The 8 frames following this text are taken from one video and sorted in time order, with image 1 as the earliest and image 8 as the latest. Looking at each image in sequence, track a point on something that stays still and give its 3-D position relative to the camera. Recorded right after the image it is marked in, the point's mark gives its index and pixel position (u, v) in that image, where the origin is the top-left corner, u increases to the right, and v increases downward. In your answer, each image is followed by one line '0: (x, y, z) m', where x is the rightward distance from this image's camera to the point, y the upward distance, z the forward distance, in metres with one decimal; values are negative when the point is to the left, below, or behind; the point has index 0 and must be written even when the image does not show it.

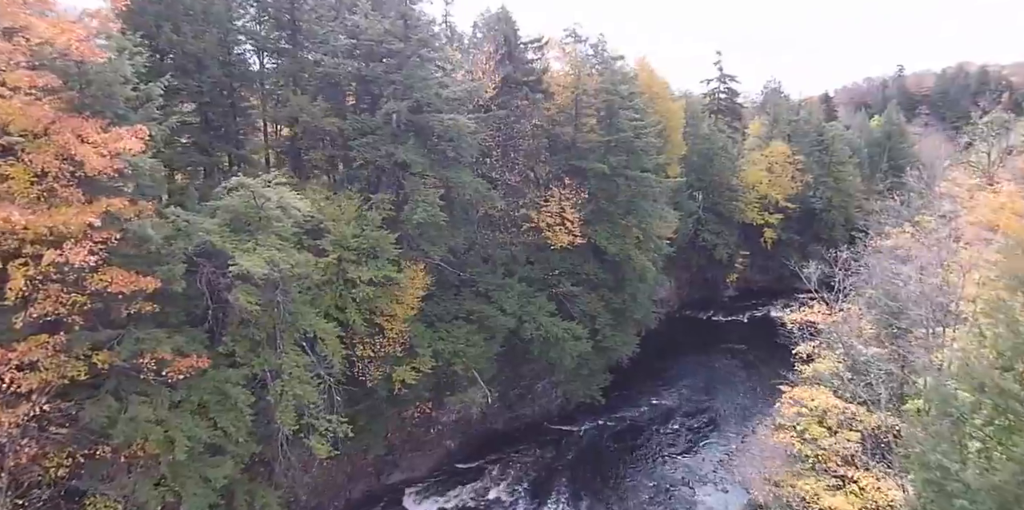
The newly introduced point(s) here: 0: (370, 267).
0: (-4.1, -0.4, +17.6) m
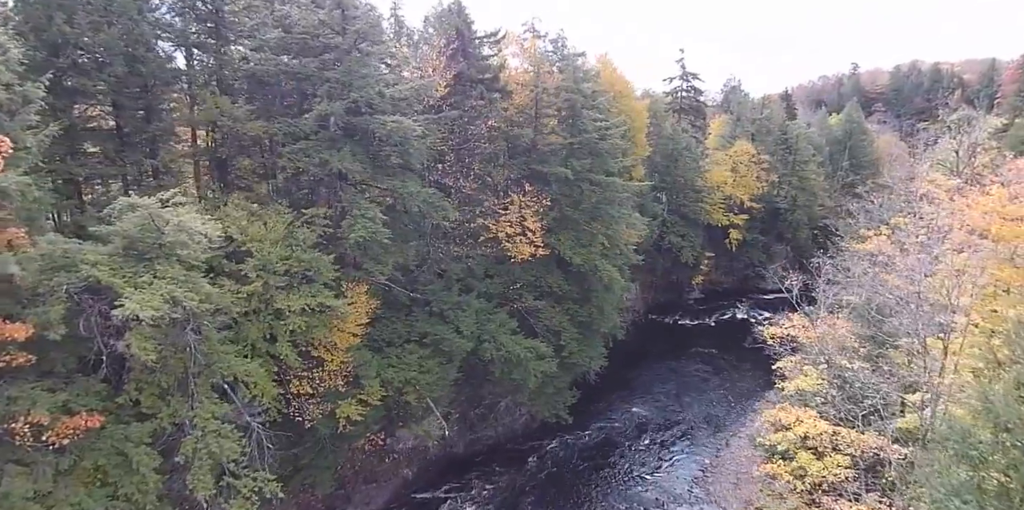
0: (-5.2, -1.0, +15.3) m
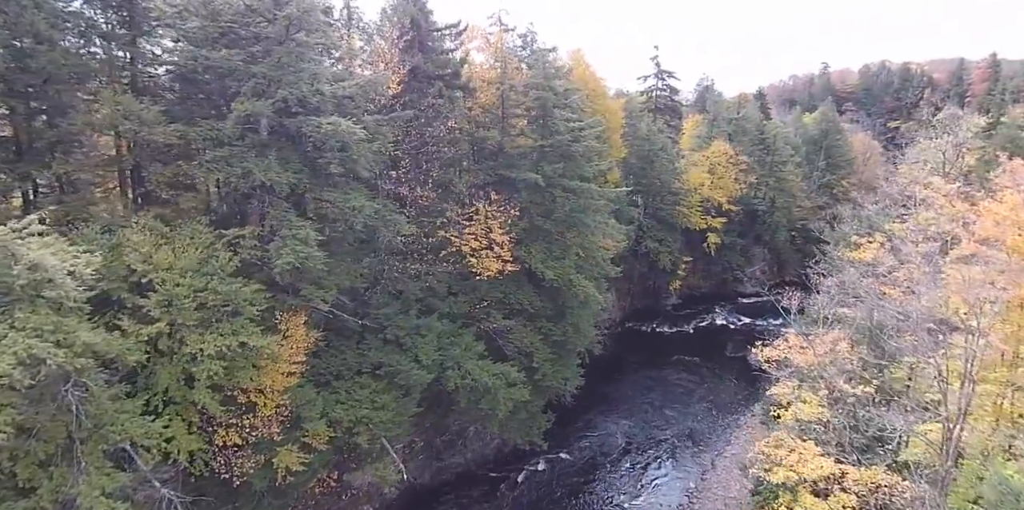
0: (-6.0, -1.6, +12.7) m
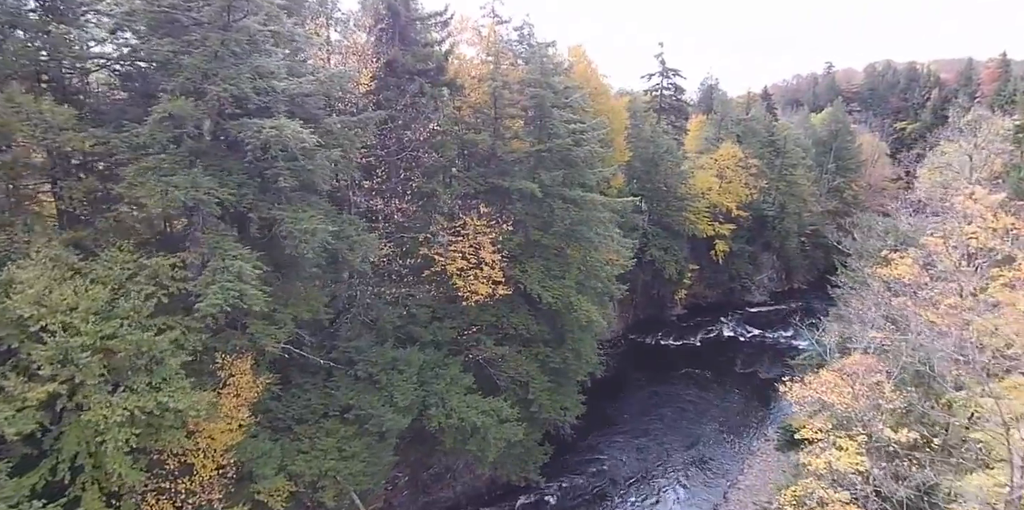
0: (-6.2, -2.2, +10.2) m
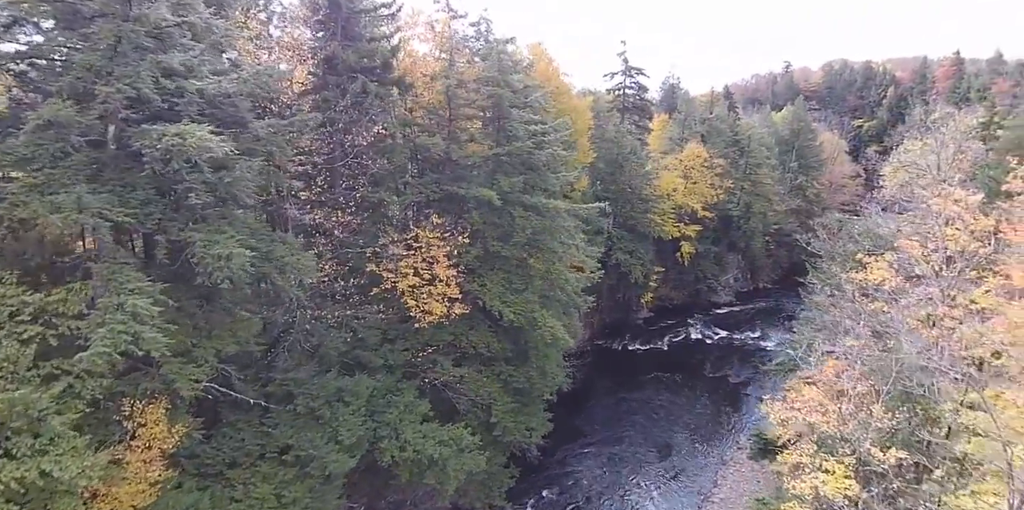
0: (-6.9, -2.7, +8.4) m
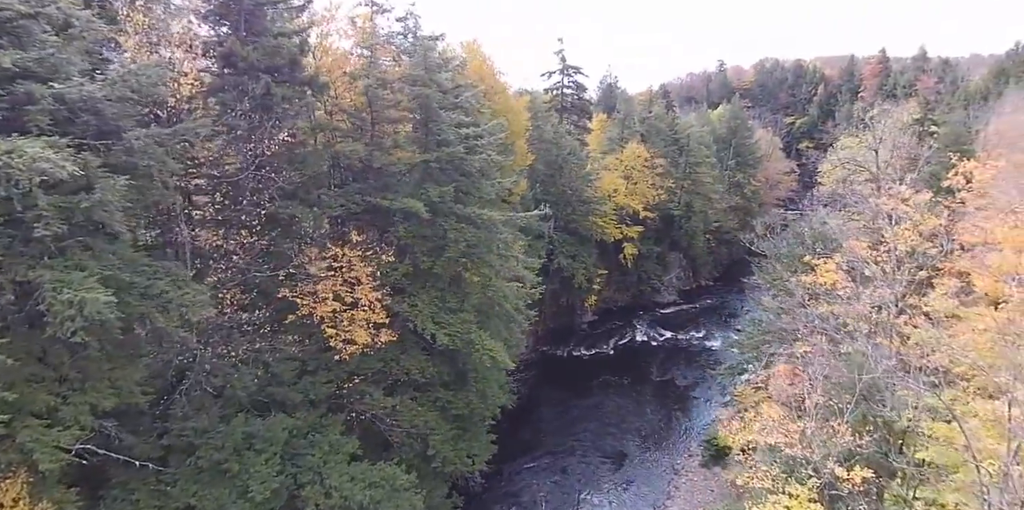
0: (-7.6, -3.3, +6.3) m
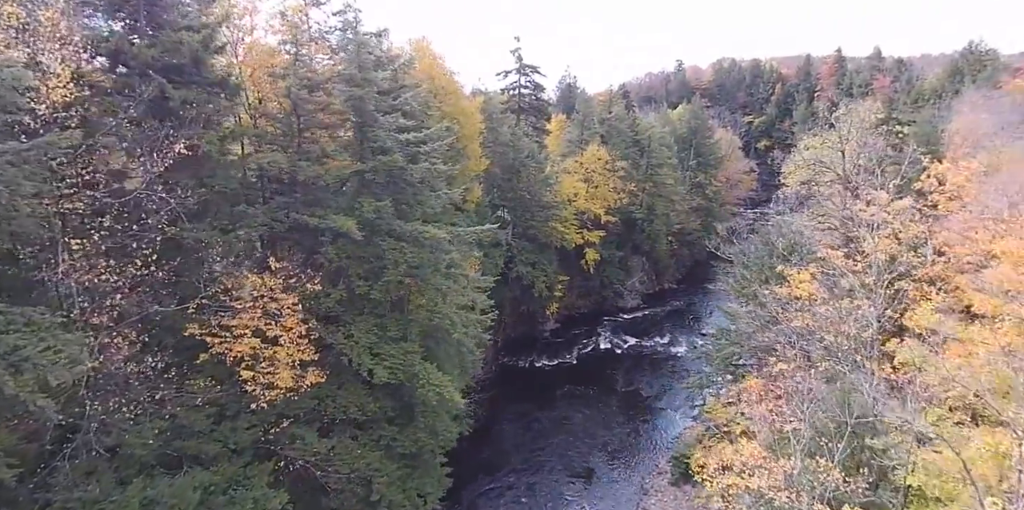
0: (-8.2, -3.9, +4.1) m
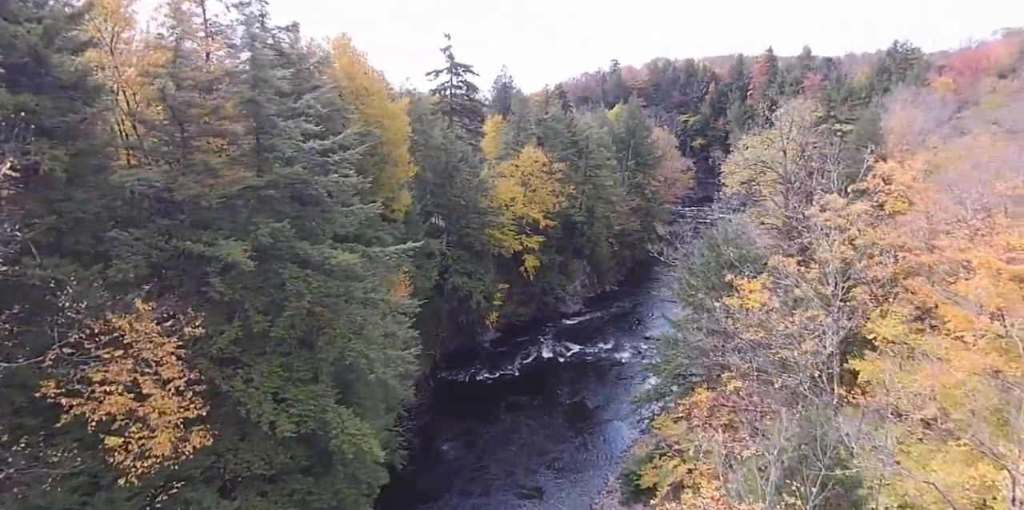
0: (-8.5, -4.6, +1.7) m
